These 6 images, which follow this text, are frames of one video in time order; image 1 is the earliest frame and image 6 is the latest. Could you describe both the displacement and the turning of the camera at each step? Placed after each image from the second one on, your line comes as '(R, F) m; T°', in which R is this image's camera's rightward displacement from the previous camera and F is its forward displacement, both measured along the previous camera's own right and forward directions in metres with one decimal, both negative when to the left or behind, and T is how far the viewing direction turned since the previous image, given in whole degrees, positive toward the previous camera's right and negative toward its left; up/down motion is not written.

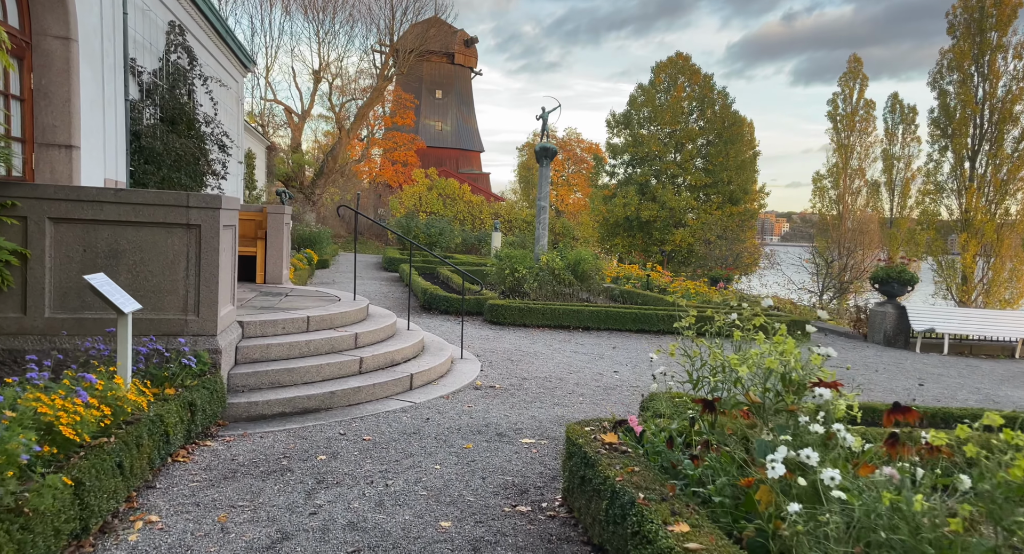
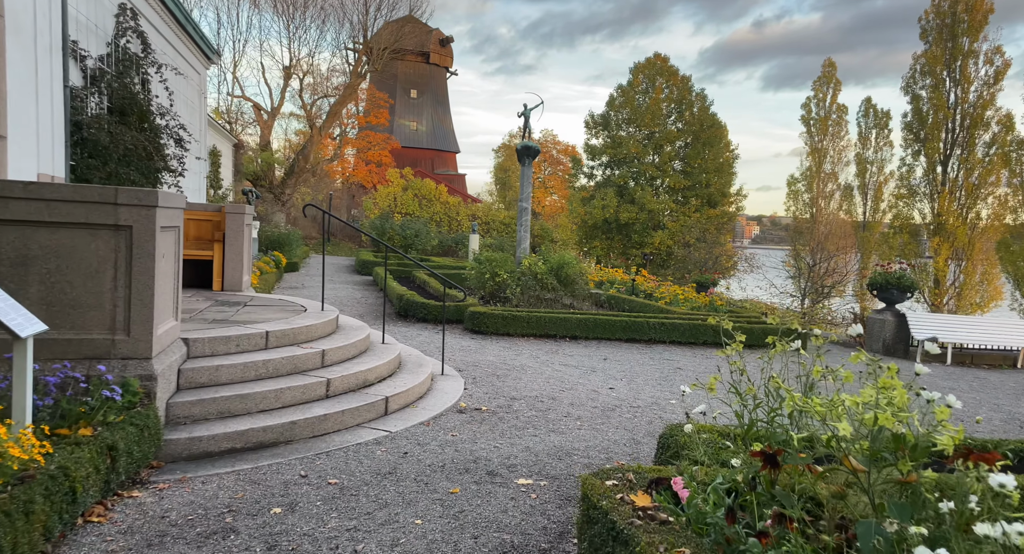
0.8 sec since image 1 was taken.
(-0.1, +0.6) m; +2°
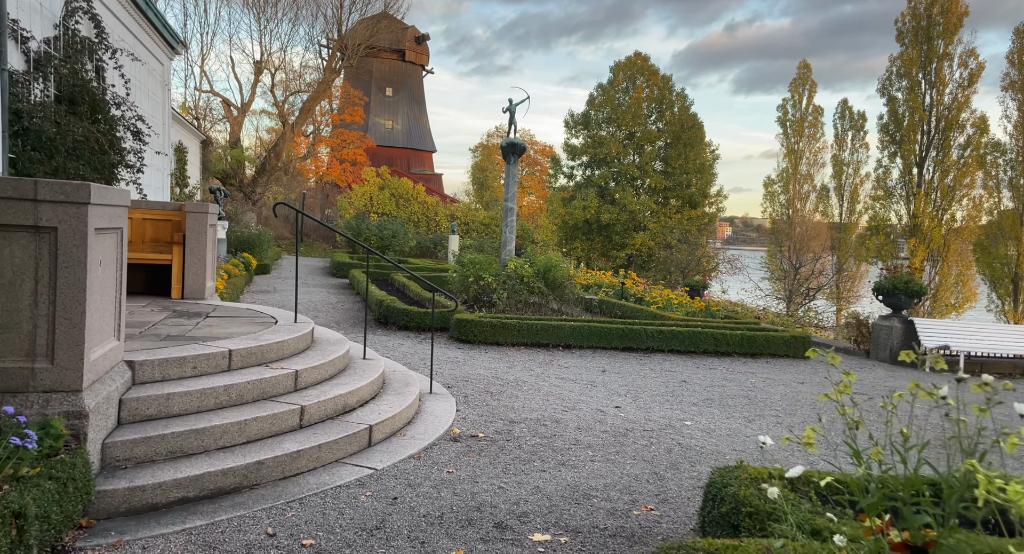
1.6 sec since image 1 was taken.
(-0.2, +0.6) m; +2°
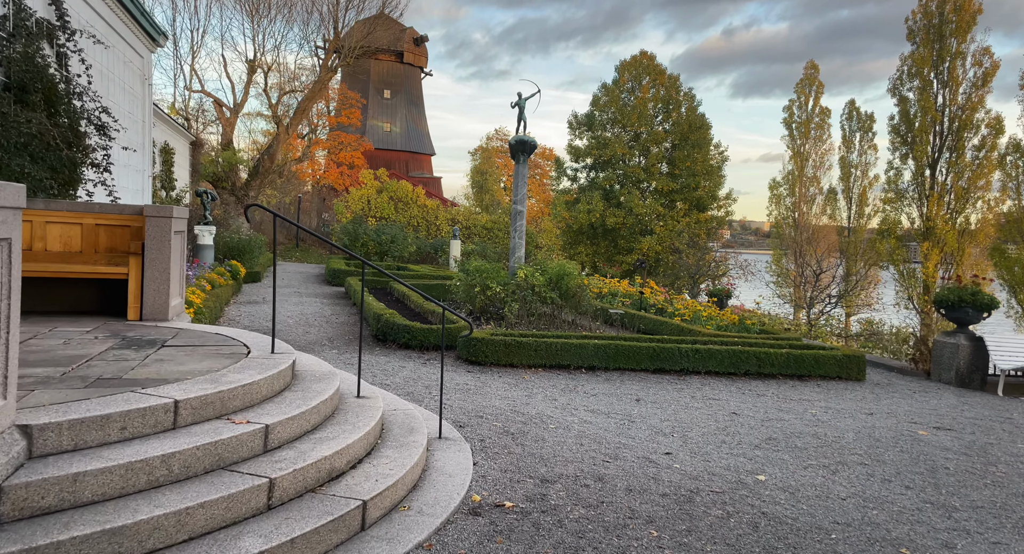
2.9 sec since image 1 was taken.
(-0.2, +1.0) m; 0°
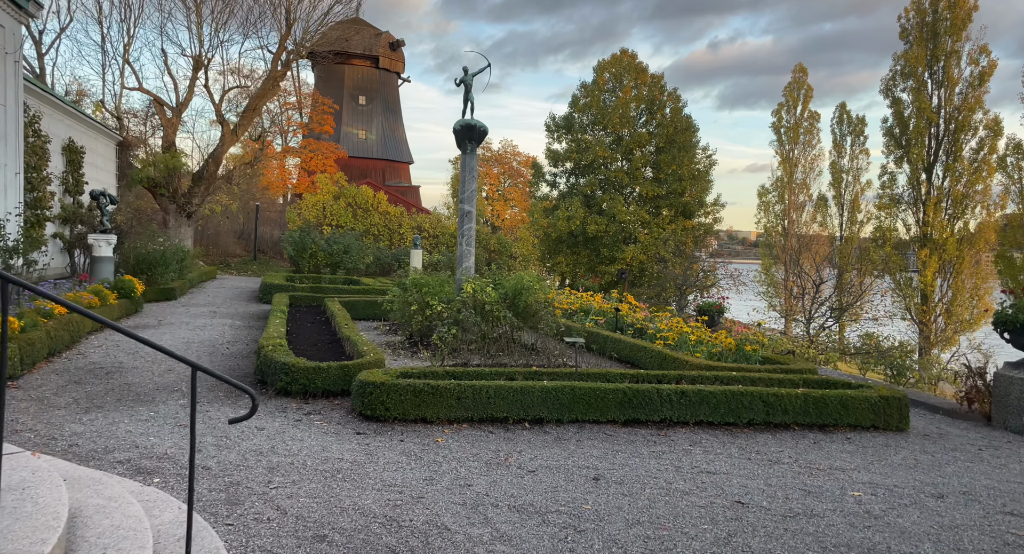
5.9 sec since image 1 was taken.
(+0.6, +2.1) m; +1°
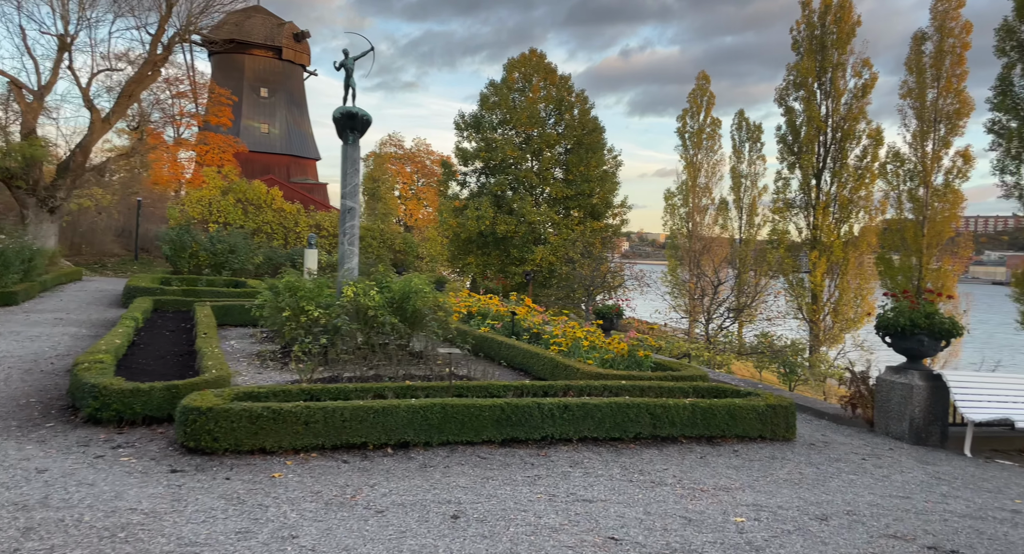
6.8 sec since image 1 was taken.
(+0.4, +0.6) m; +7°
